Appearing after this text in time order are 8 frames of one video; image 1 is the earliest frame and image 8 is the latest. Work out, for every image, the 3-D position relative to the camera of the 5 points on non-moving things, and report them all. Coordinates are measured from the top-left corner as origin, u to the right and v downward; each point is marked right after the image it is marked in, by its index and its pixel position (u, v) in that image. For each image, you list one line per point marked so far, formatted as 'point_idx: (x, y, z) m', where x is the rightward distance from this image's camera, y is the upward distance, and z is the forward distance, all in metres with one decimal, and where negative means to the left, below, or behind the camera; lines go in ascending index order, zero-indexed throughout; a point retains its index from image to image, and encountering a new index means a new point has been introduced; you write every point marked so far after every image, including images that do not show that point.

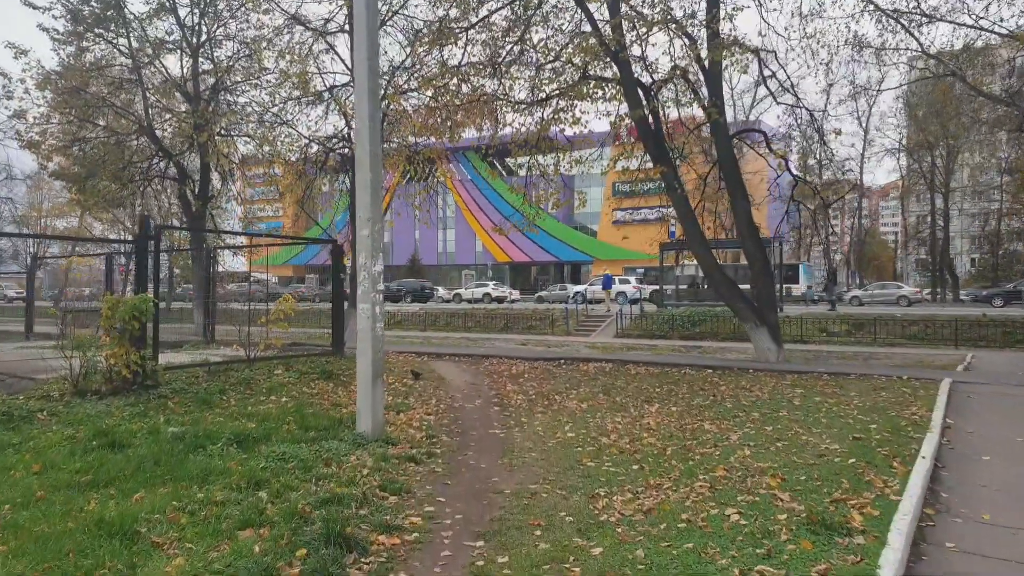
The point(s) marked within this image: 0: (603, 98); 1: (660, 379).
0: (+1.5, +3.2, +12.9) m
1: (+1.8, -1.1, +9.3) m
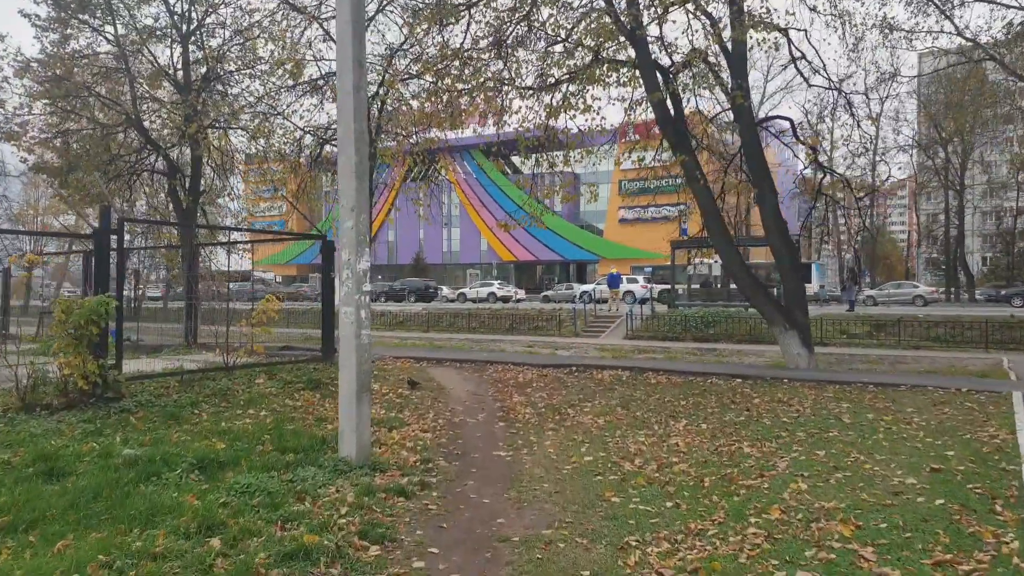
0: (+1.6, +3.2, +11.9) m
1: (+1.9, -1.1, +8.3) m
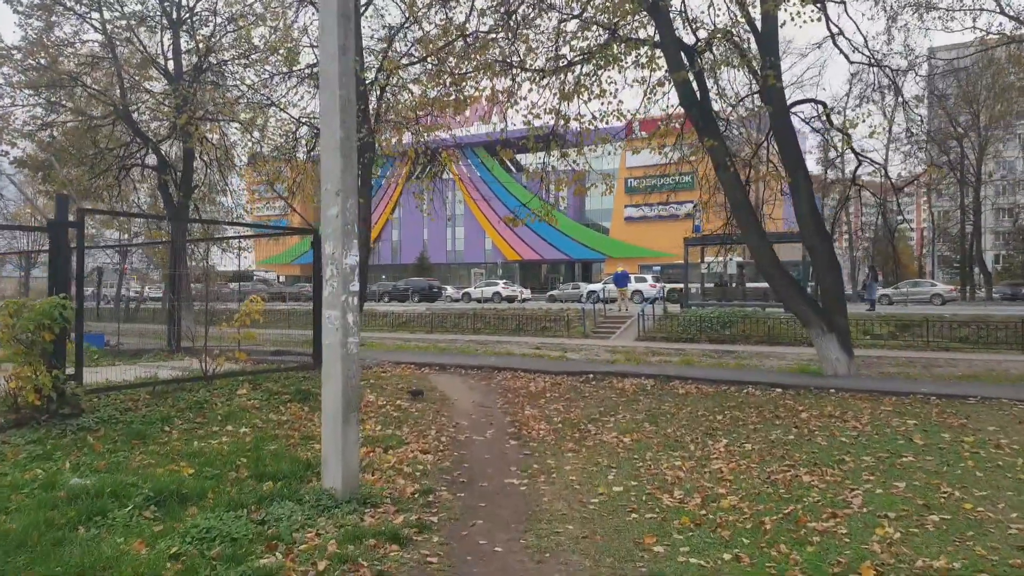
0: (+1.8, +3.2, +11.0) m
1: (+2.0, -1.1, +7.4) m
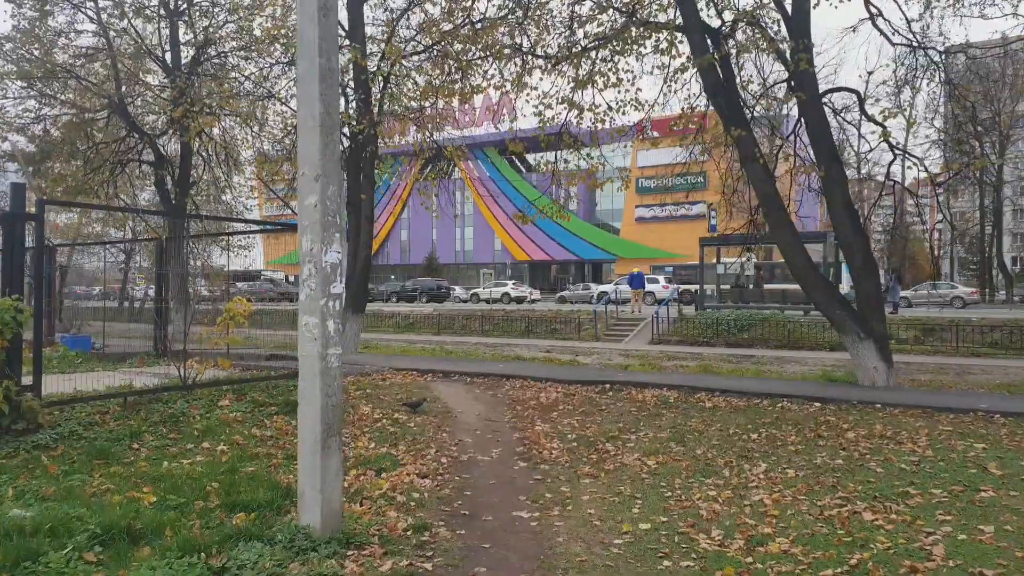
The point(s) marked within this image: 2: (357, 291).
0: (+1.9, +3.2, +10.2) m
1: (+2.1, -1.1, +6.6) m
2: (-2.8, 0.0, +14.0) m
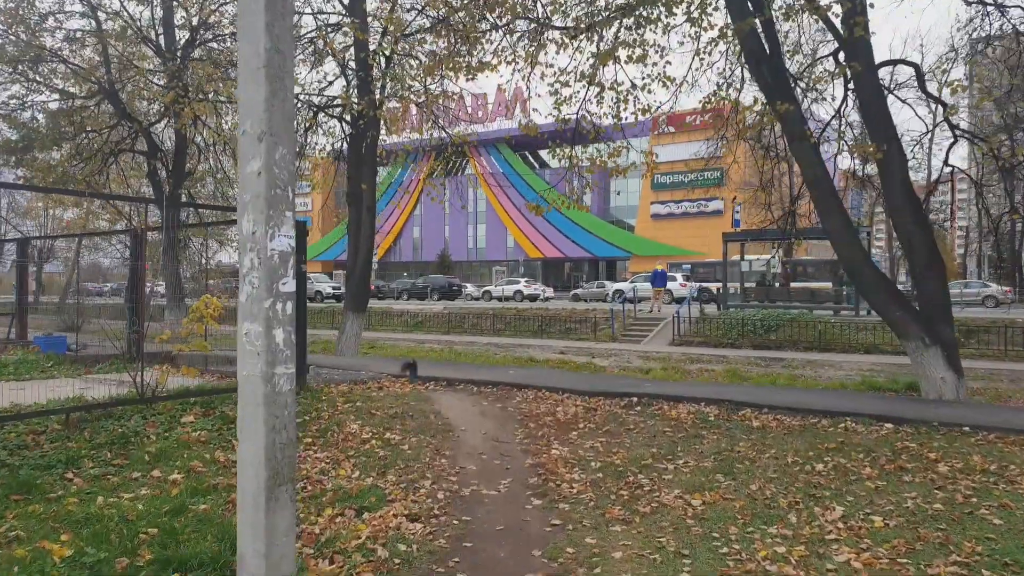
0: (+2.1, +3.2, +9.1) m
1: (+2.1, -1.1, +5.5) m
2: (-2.6, 0.0, +13.0) m
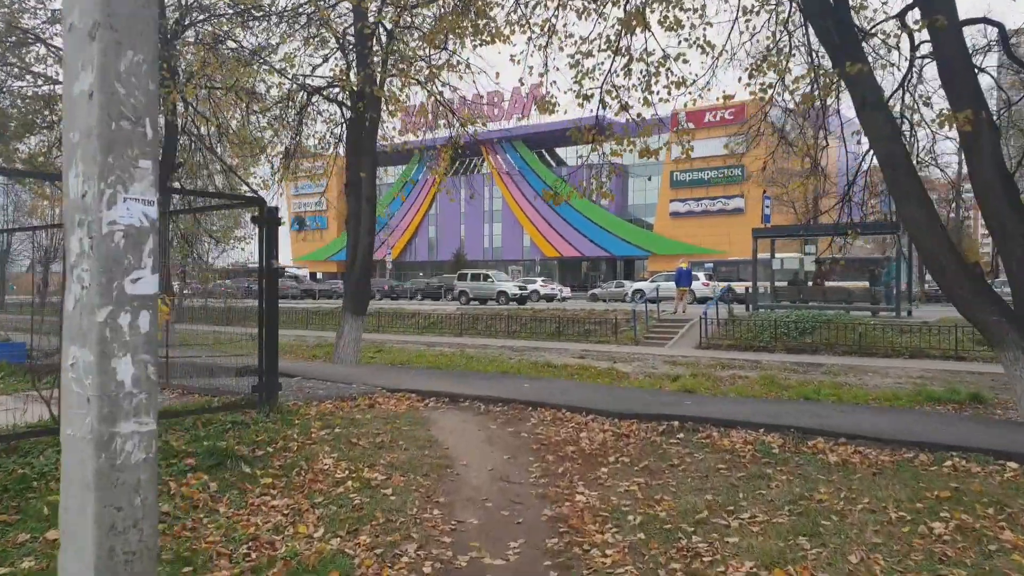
0: (+2.2, +3.2, +7.8) m
1: (+2.2, -1.1, +4.2) m
2: (-2.4, 0.0, +11.8) m
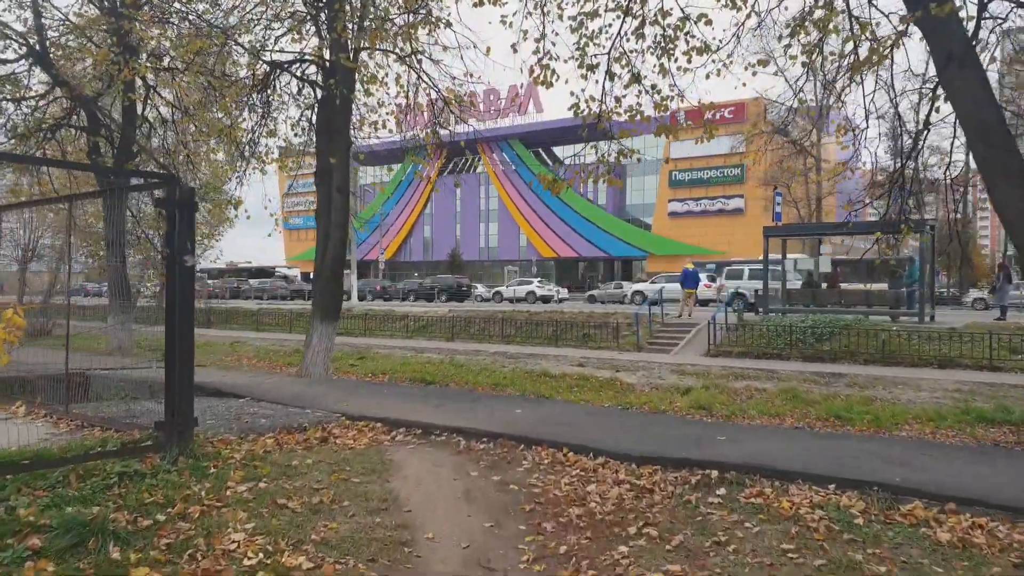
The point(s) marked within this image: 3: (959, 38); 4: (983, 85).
0: (+2.1, +3.2, +6.4) m
1: (+2.1, -1.1, +2.8) m
2: (-2.5, 0.0, +10.4) m
3: (+2.9, +1.6, +5.0) m
4: (+3.1, +1.3, +5.0) m
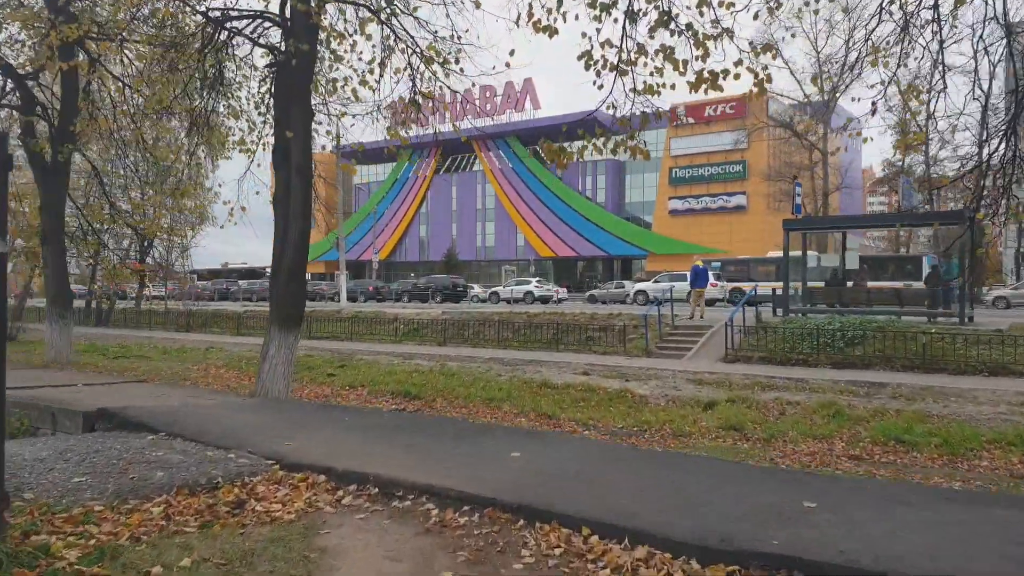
0: (+2.1, +3.2, +4.7) m
1: (+2.1, -1.1, +1.1) m
2: (-2.5, 0.0, +8.7) m
3: (+2.9, +1.6, +3.3) m
4: (+3.0, +1.3, +3.3) m
